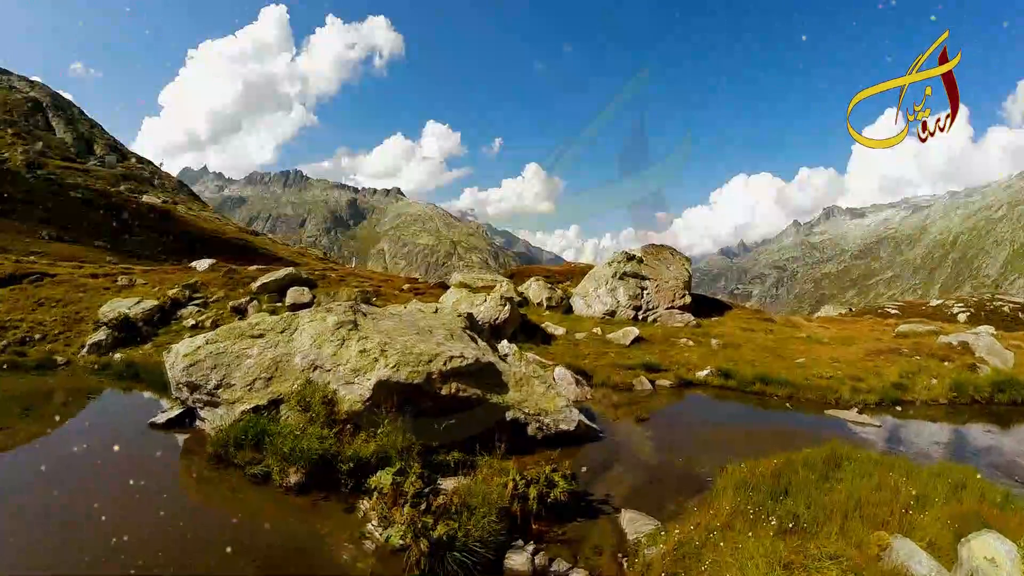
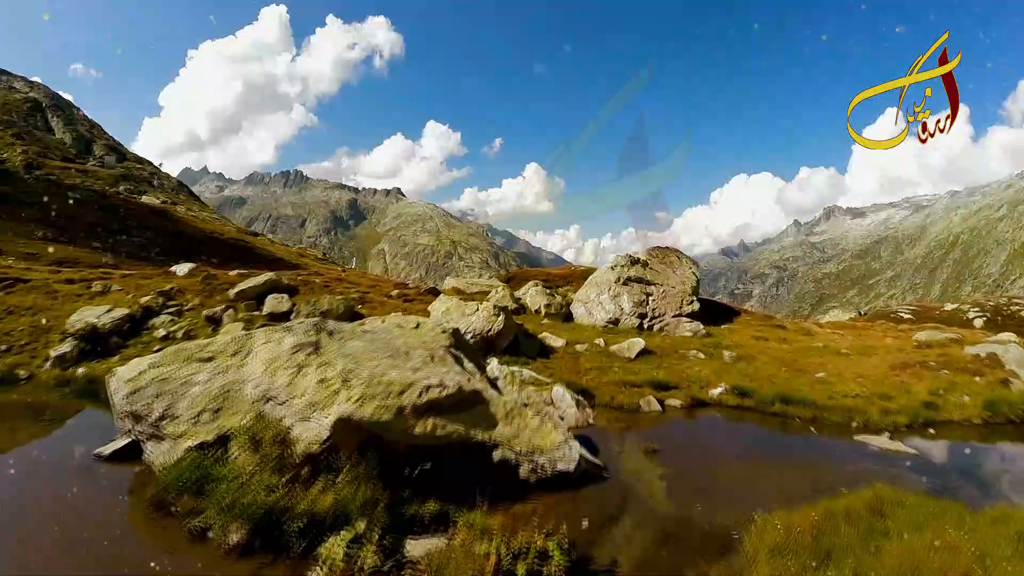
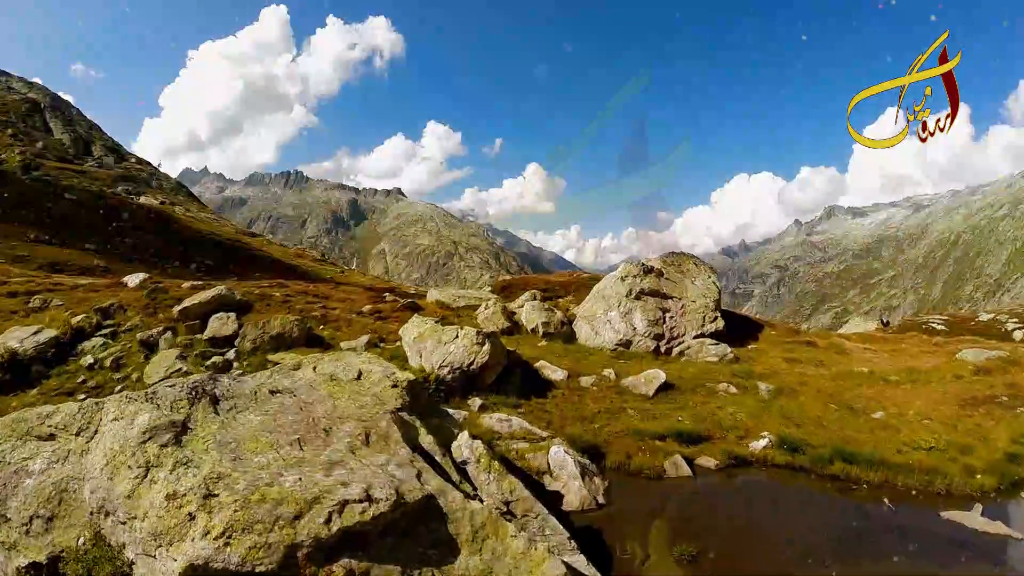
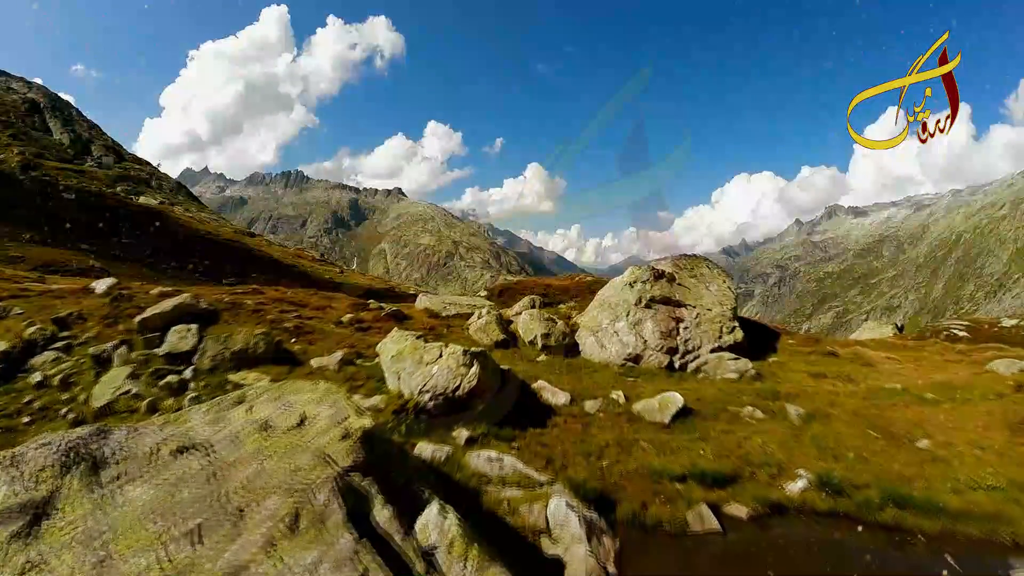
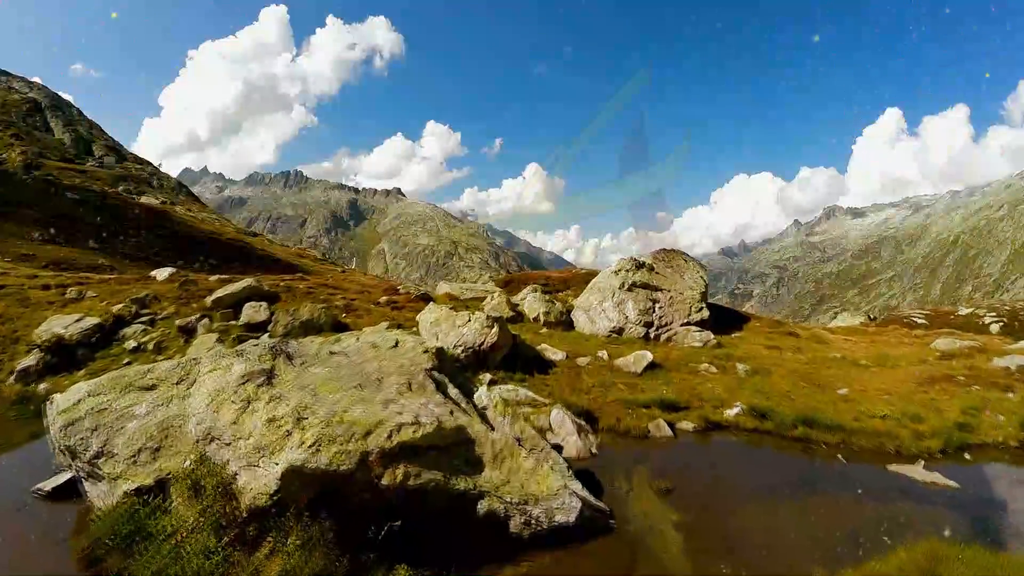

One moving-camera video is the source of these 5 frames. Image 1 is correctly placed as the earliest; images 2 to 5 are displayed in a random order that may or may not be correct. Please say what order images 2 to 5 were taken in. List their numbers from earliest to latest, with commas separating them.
2, 5, 3, 4
